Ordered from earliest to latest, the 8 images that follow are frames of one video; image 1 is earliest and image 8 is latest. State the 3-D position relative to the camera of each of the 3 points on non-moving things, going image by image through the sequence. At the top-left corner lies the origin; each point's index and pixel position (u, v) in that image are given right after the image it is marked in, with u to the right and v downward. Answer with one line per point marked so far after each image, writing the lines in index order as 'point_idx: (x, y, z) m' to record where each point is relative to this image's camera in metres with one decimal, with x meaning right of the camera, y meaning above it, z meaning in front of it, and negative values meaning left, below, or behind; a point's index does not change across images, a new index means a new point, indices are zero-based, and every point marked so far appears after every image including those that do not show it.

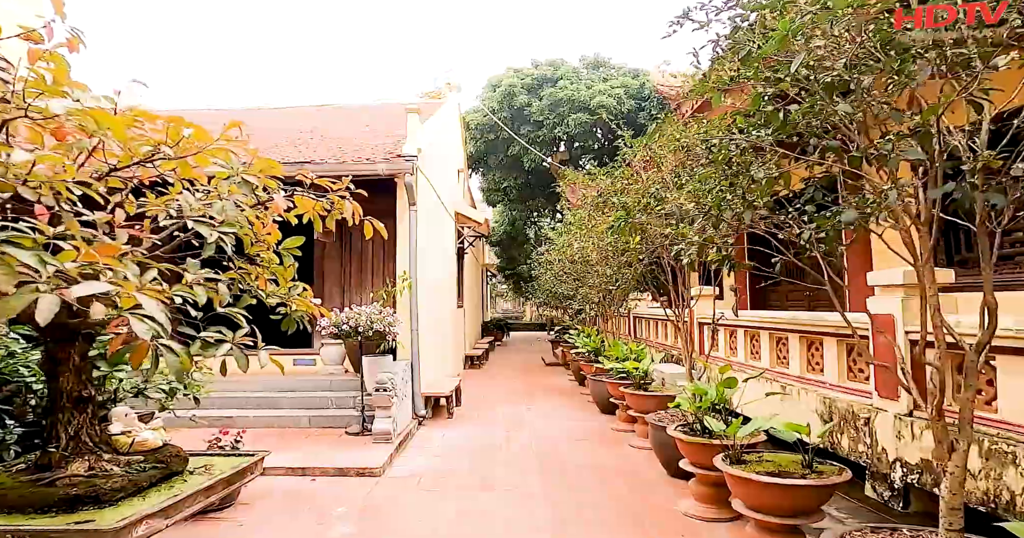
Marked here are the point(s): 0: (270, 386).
0: (-2.7, -1.3, +6.5) m
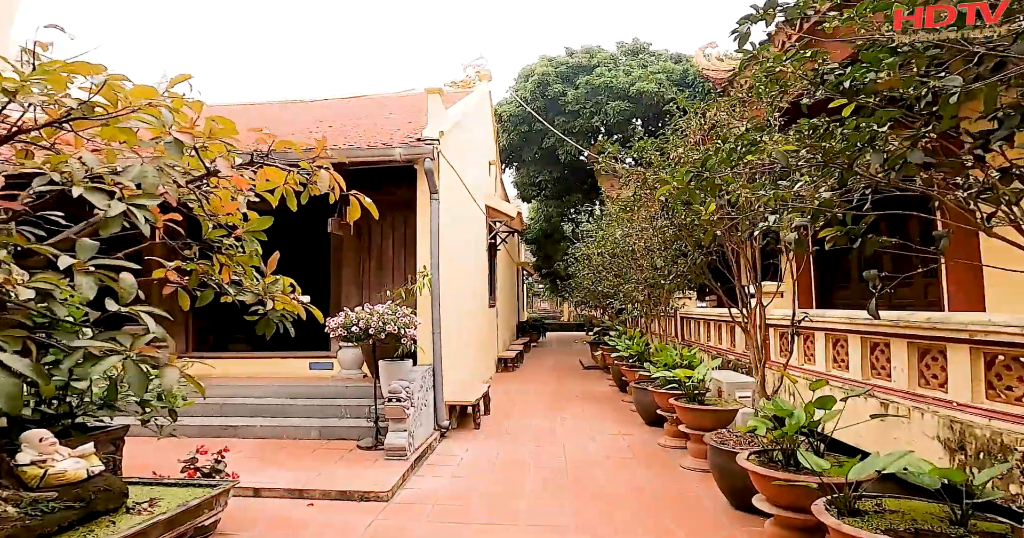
0: (-2.3, -1.2, +6.0) m
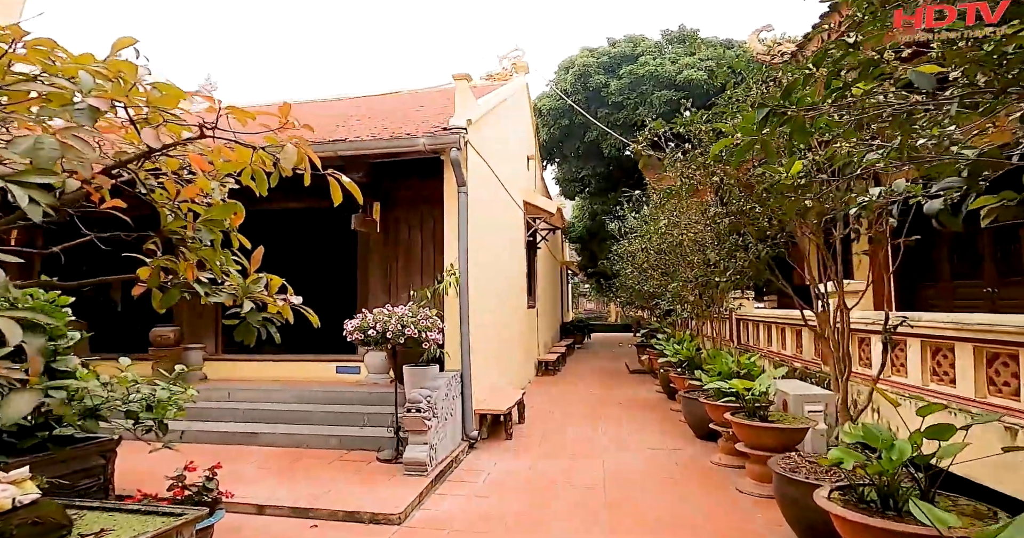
0: (-2.0, -1.2, +5.6) m
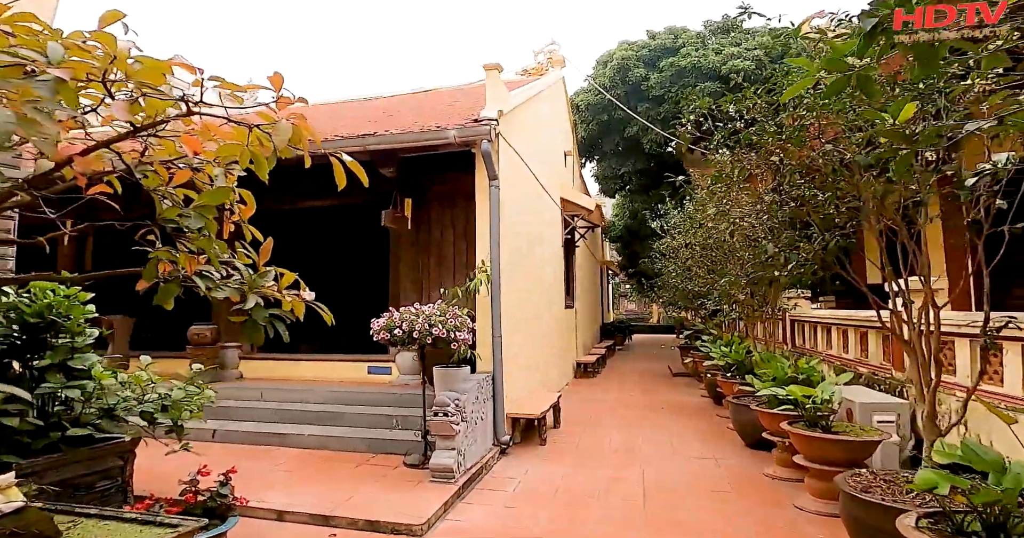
0: (-1.7, -1.2, +5.5) m
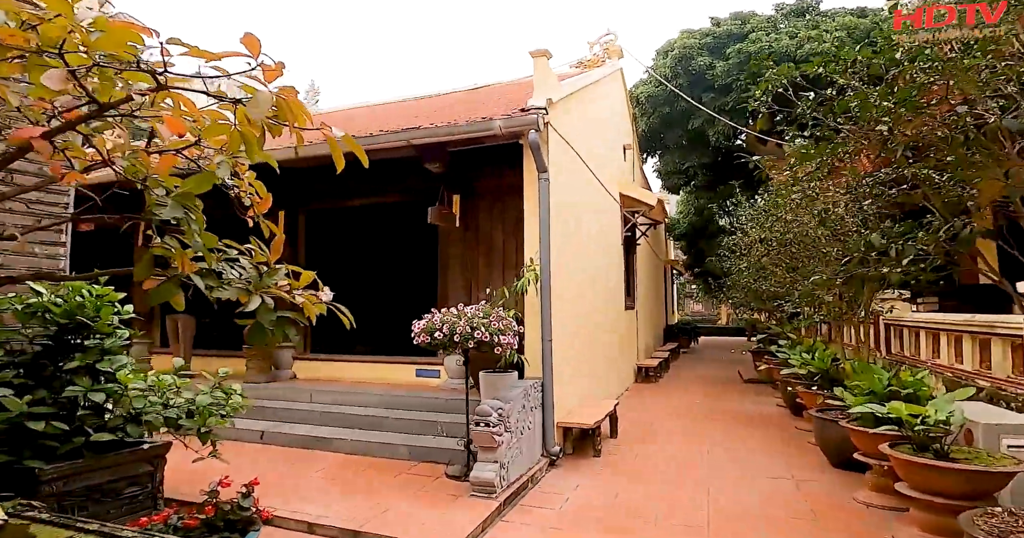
0: (-1.2, -1.2, +5.3) m
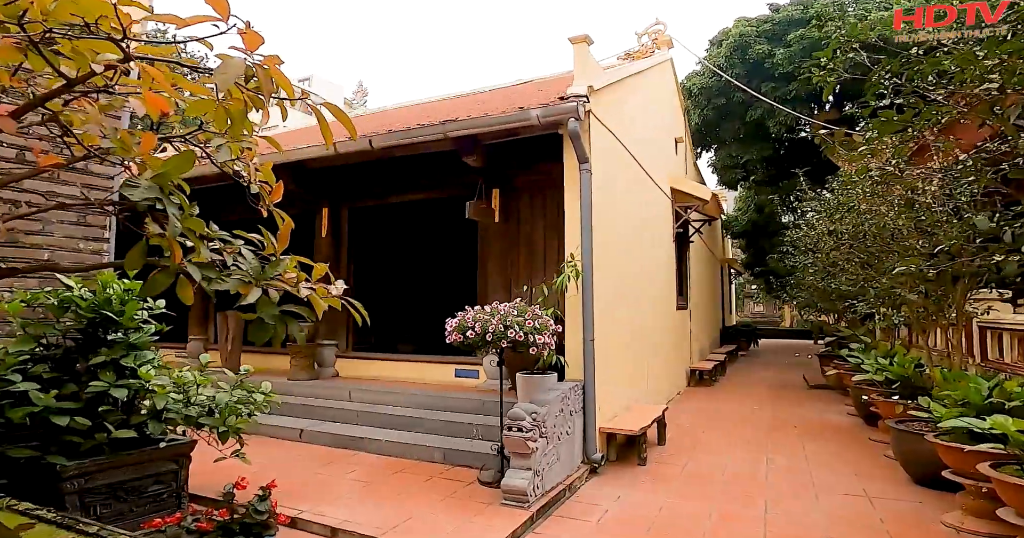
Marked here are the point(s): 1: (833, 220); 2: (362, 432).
0: (-0.9, -1.2, +5.2) m
1: (+3.7, +0.6, +7.0) m
2: (-1.3, -1.4, +5.0) m
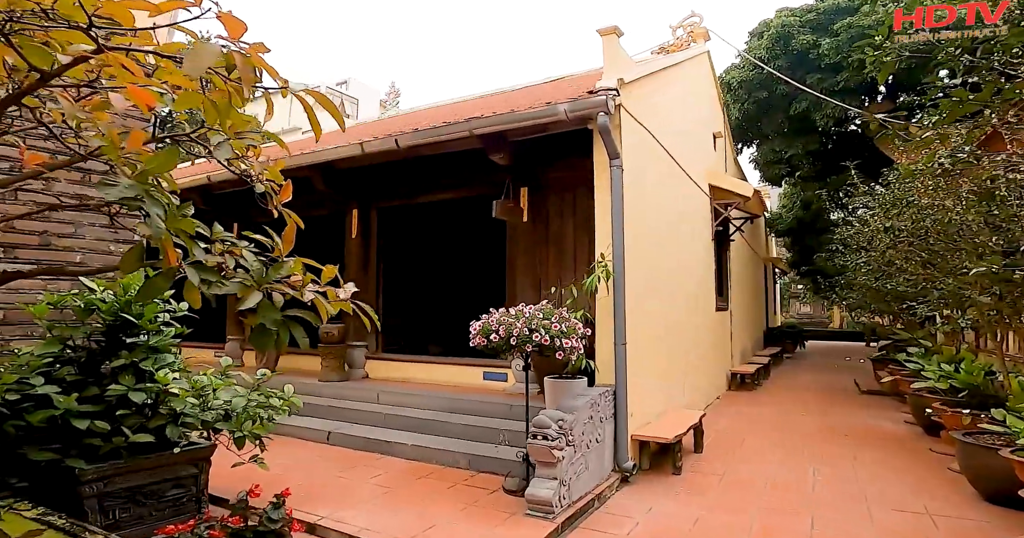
0: (-0.6, -1.2, +5.1) m
1: (+4.1, +0.6, +6.6) m
2: (-1.0, -1.4, +4.9) m
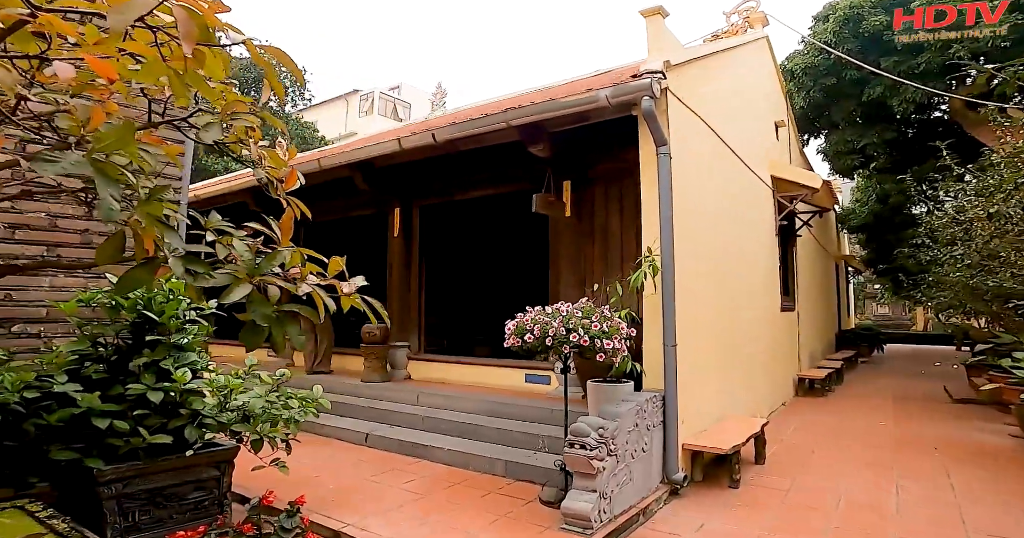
0: (-0.3, -1.2, +4.9) m
1: (+4.5, +0.6, +5.9) m
2: (-0.7, -1.4, +4.7) m
